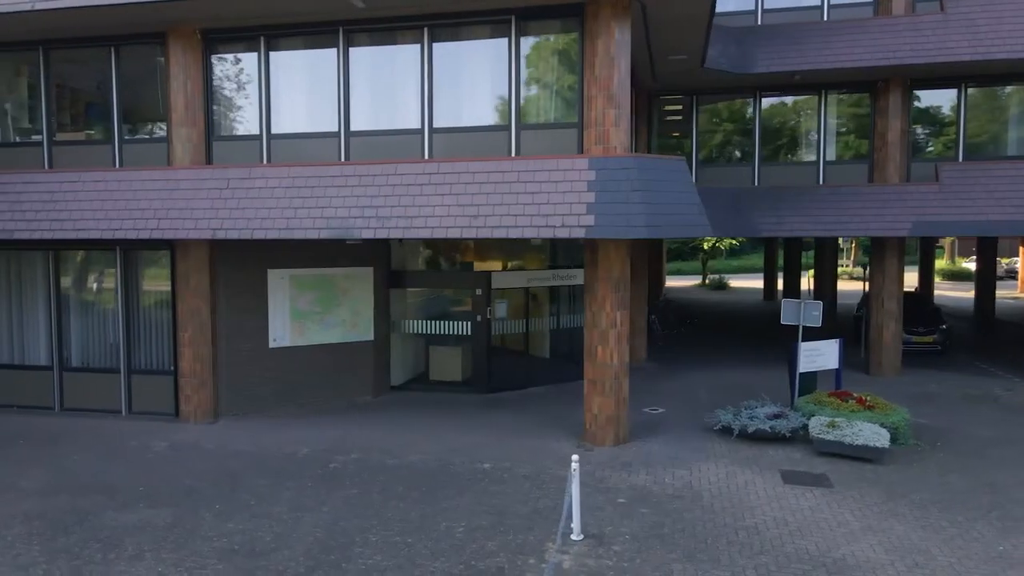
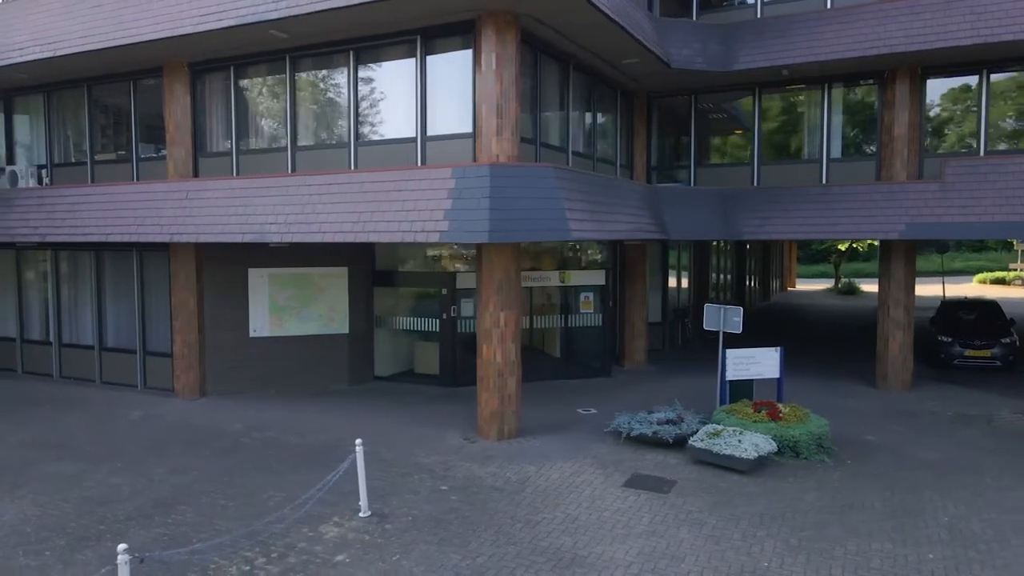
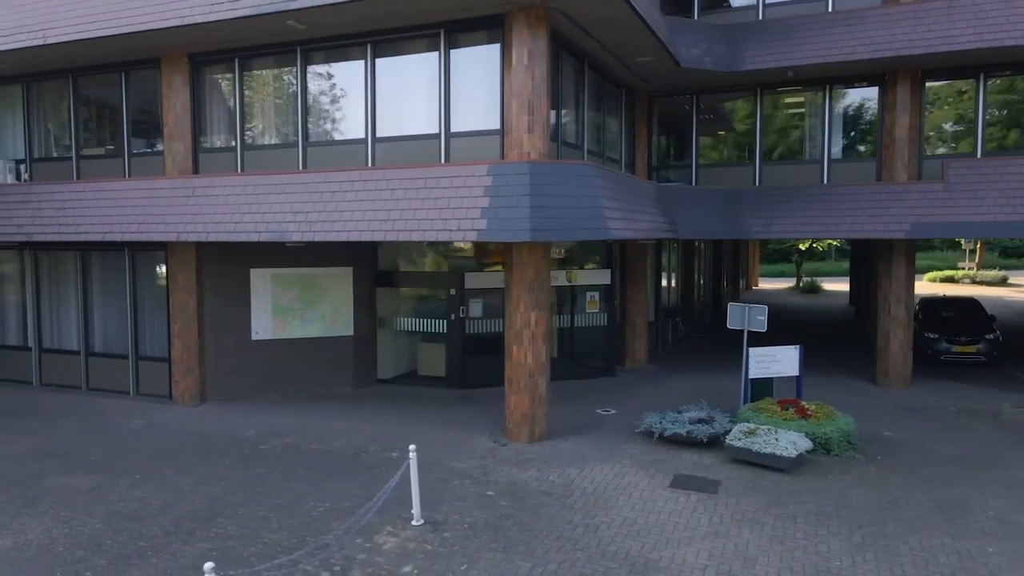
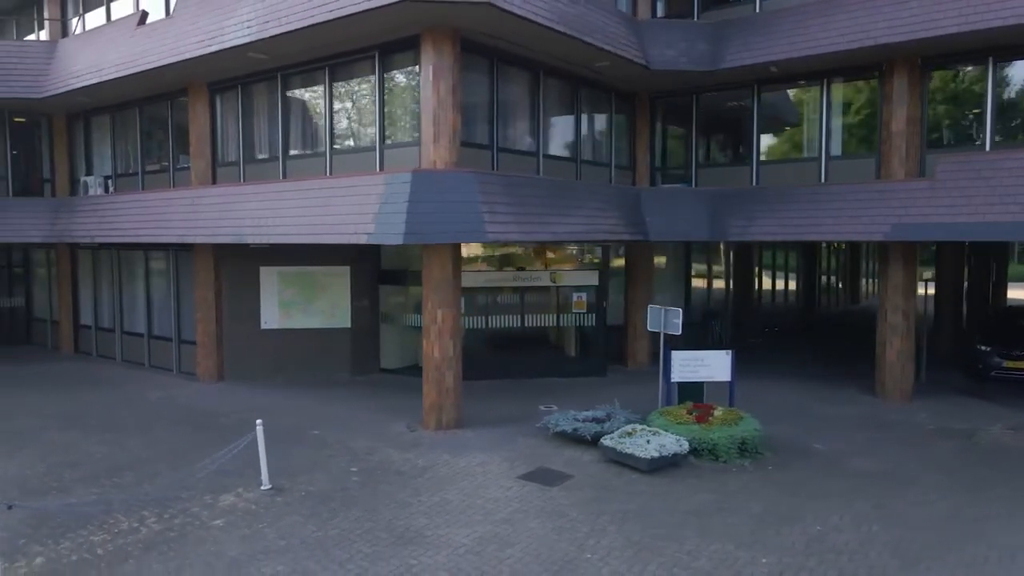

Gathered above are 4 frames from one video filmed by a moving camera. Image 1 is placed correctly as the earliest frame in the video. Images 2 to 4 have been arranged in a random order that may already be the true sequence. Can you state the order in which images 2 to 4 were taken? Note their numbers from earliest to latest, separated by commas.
3, 2, 4
